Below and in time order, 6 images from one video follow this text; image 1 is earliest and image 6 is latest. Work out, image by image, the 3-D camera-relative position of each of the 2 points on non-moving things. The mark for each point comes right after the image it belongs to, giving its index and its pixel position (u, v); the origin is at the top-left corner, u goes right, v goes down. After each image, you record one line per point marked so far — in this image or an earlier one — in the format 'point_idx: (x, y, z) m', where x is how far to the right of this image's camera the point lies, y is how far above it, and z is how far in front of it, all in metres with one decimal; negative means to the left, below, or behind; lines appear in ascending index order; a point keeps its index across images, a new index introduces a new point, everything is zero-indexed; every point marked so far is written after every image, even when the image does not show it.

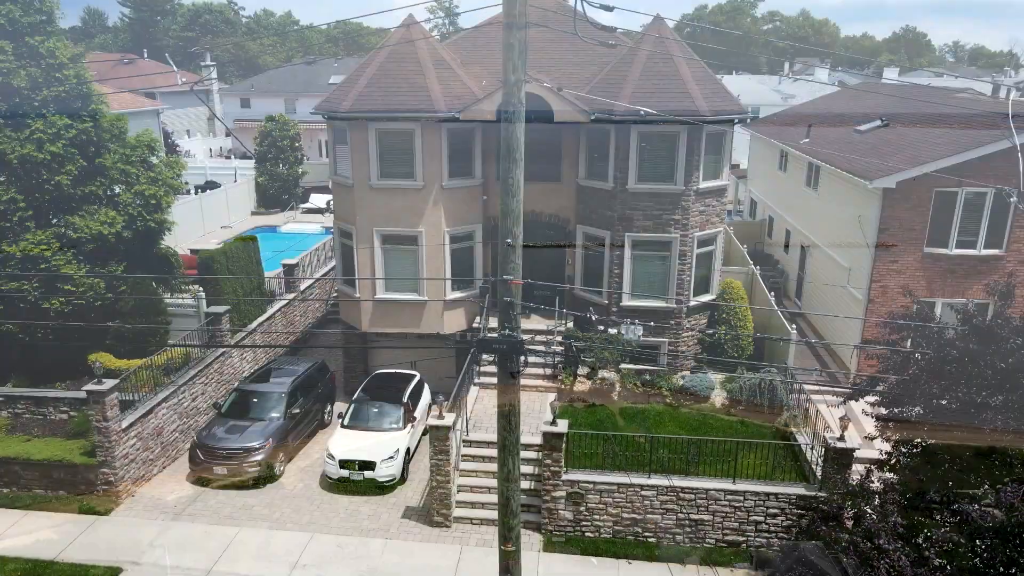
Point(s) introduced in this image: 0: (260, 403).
0: (-6.3, -2.9, +17.4) m
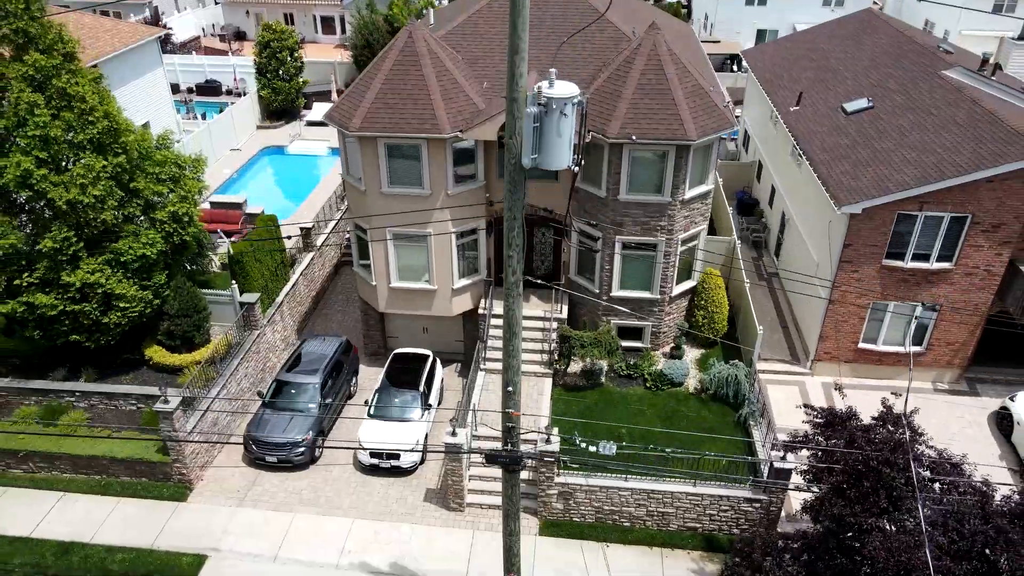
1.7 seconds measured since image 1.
0: (-6.3, -3.1, +20.3) m
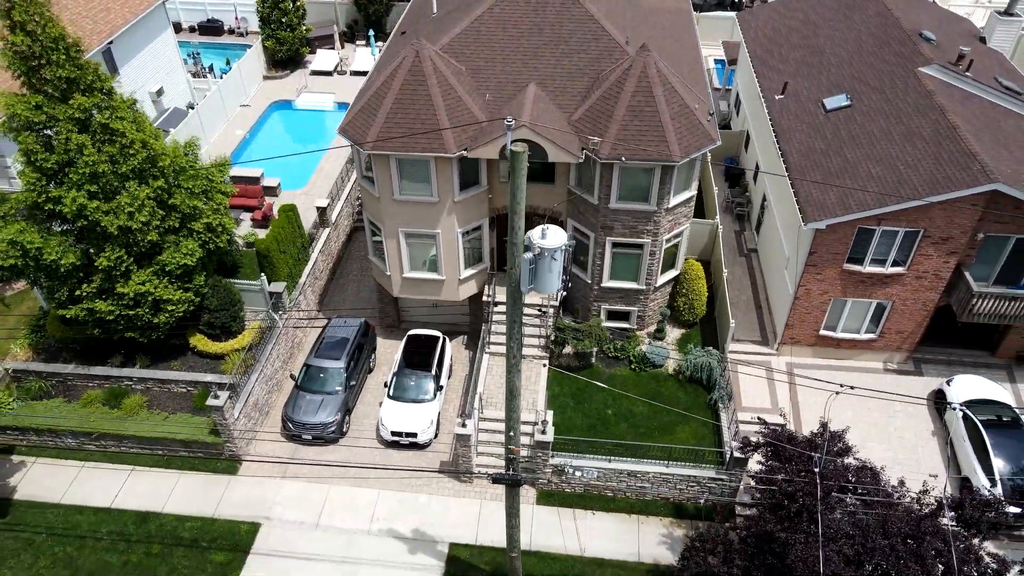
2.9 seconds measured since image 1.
0: (-6.3, -2.9, +23.2) m
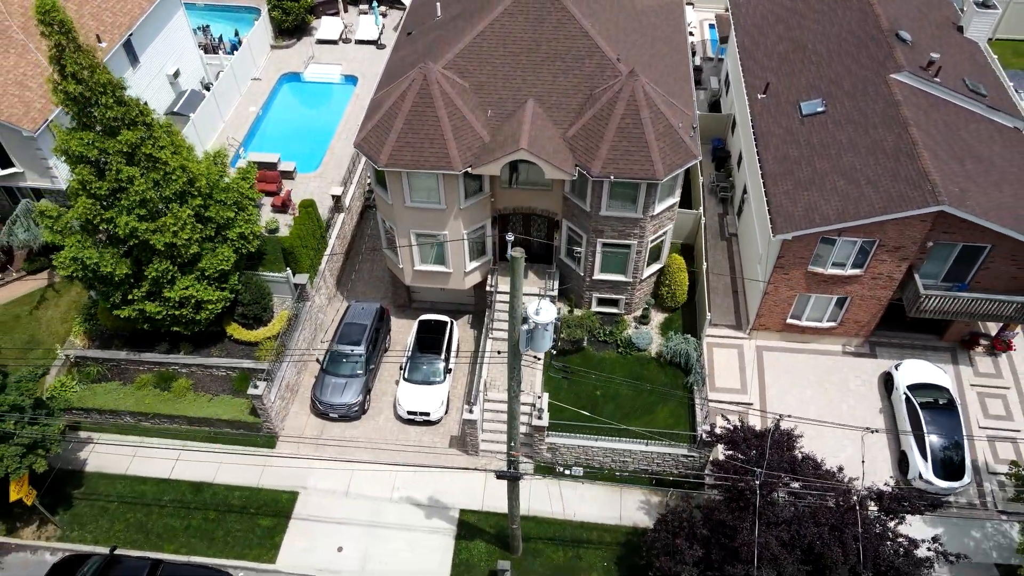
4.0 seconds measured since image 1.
0: (-6.3, -2.7, +26.2) m
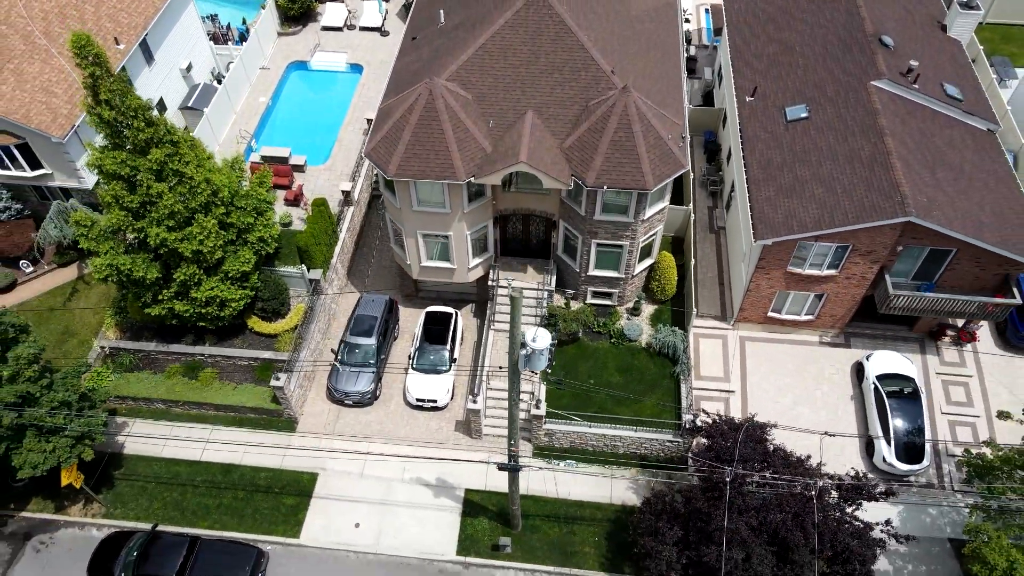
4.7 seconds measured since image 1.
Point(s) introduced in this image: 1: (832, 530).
0: (-6.2, -2.6, +28.3) m
1: (+9.1, -6.9, +19.7) m
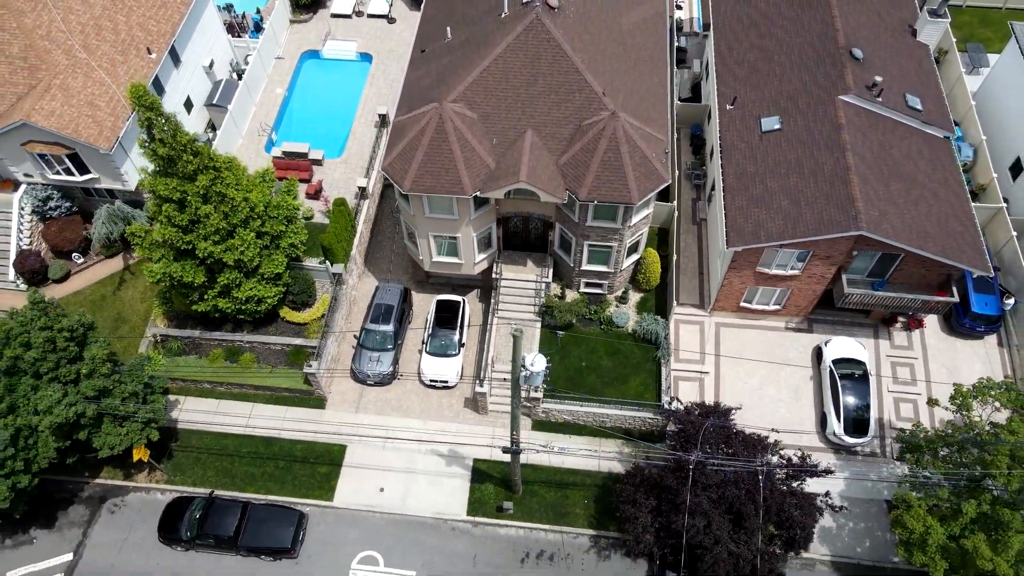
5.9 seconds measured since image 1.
0: (-6.2, -2.3, +32.2) m
1: (+9.2, -7.3, +23.9) m
